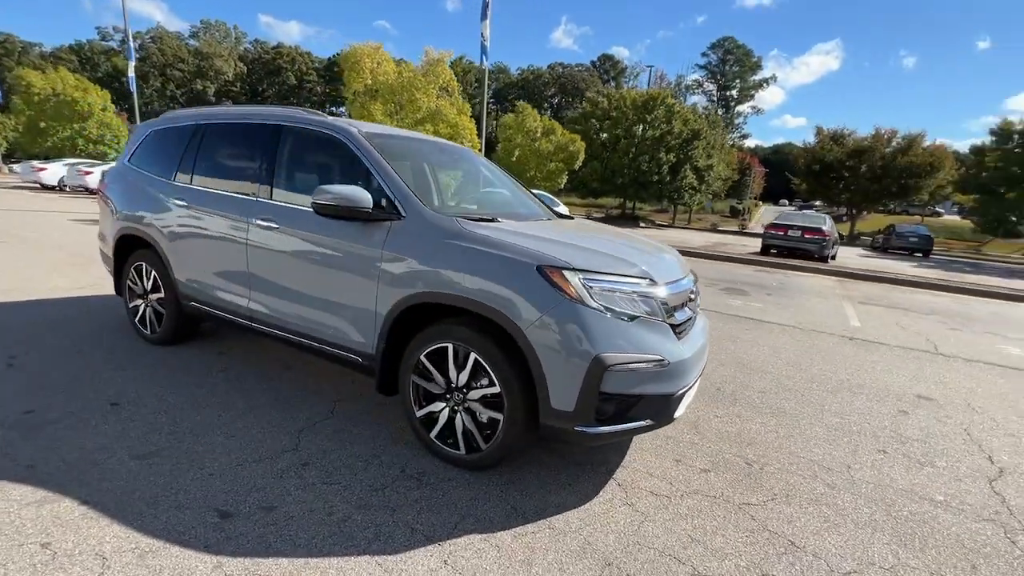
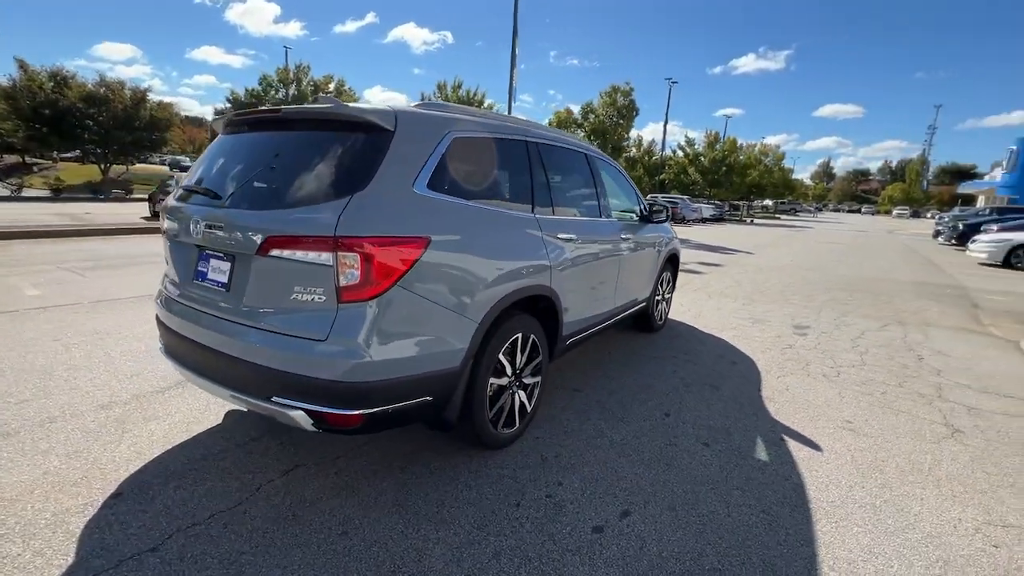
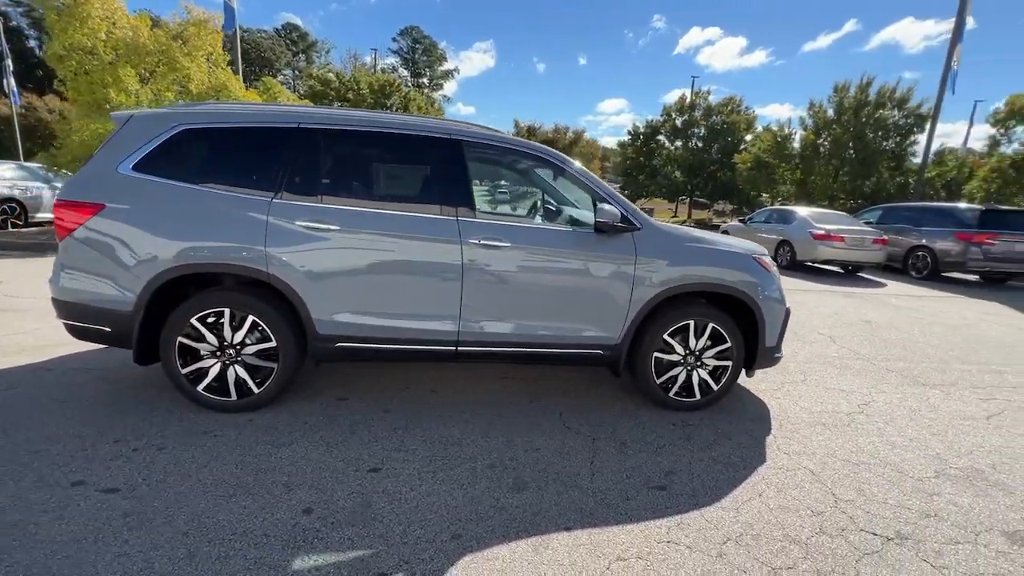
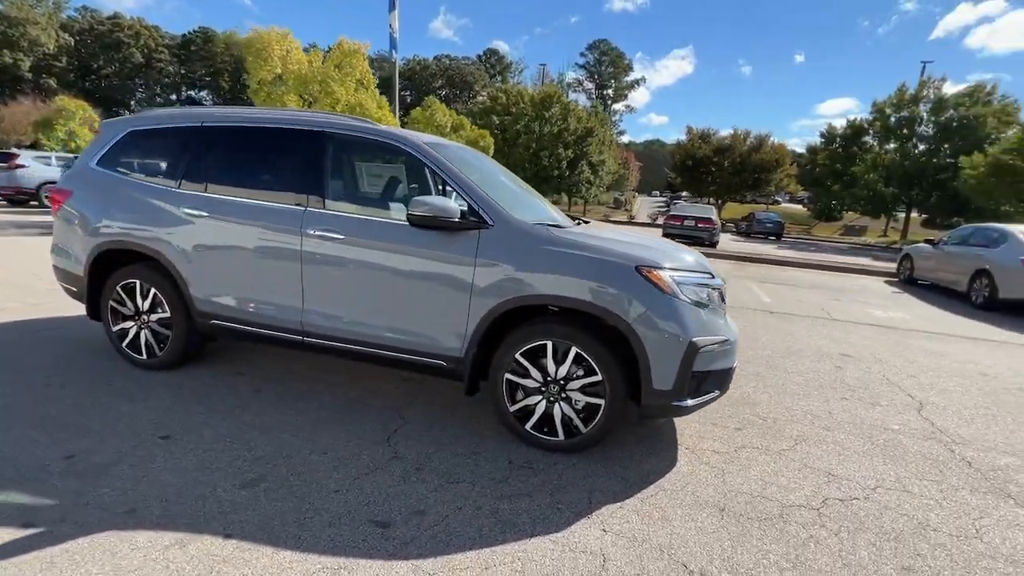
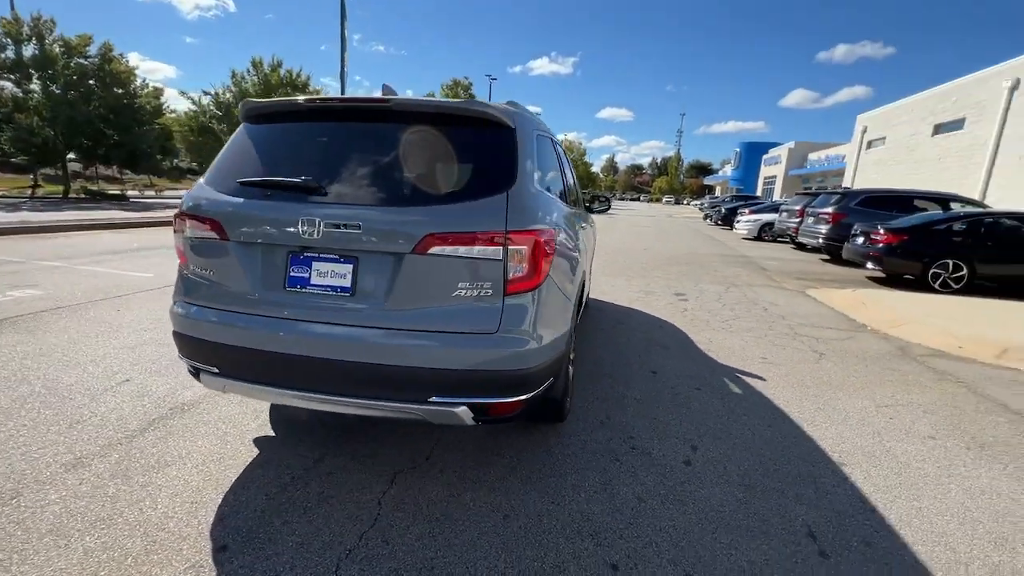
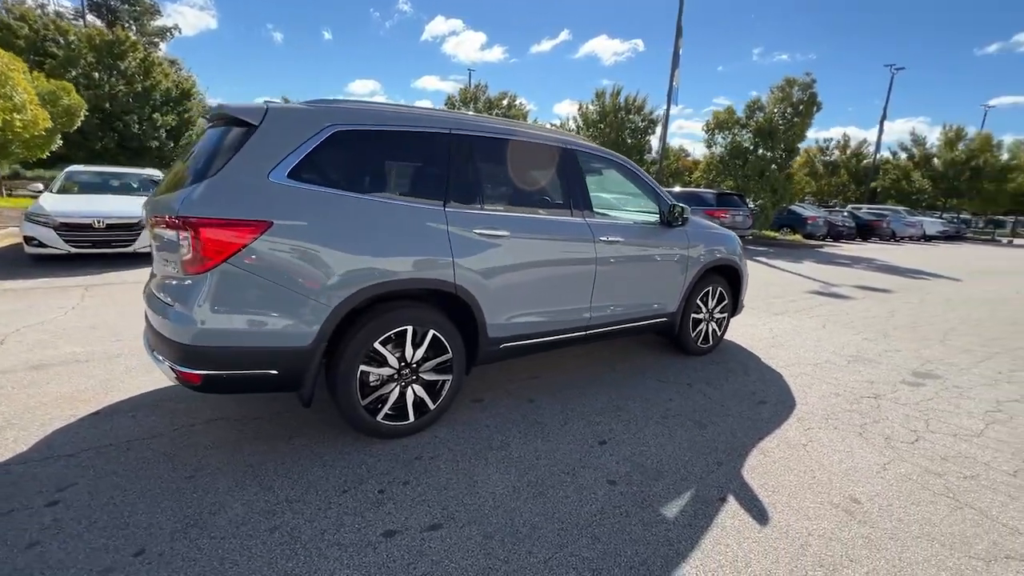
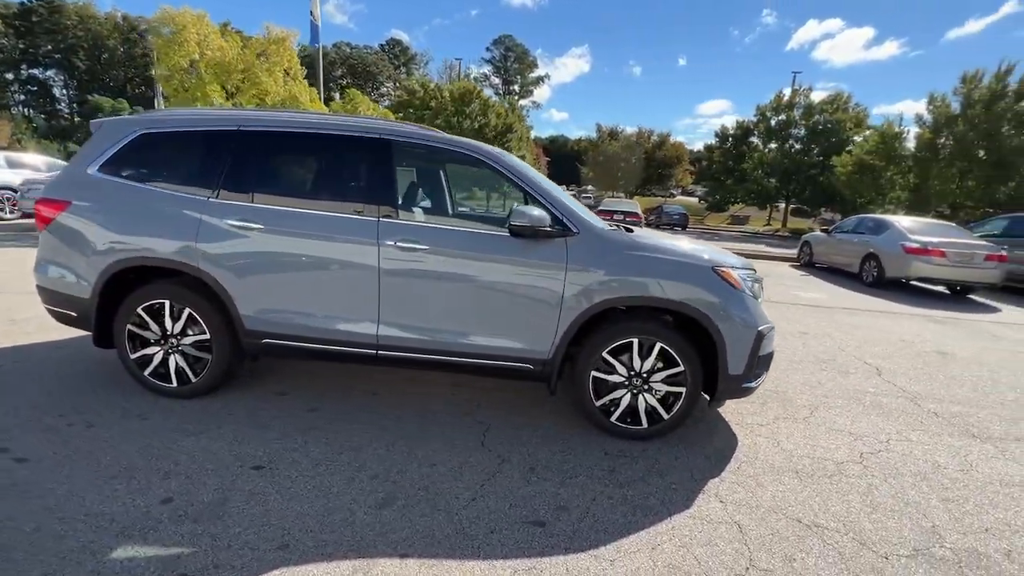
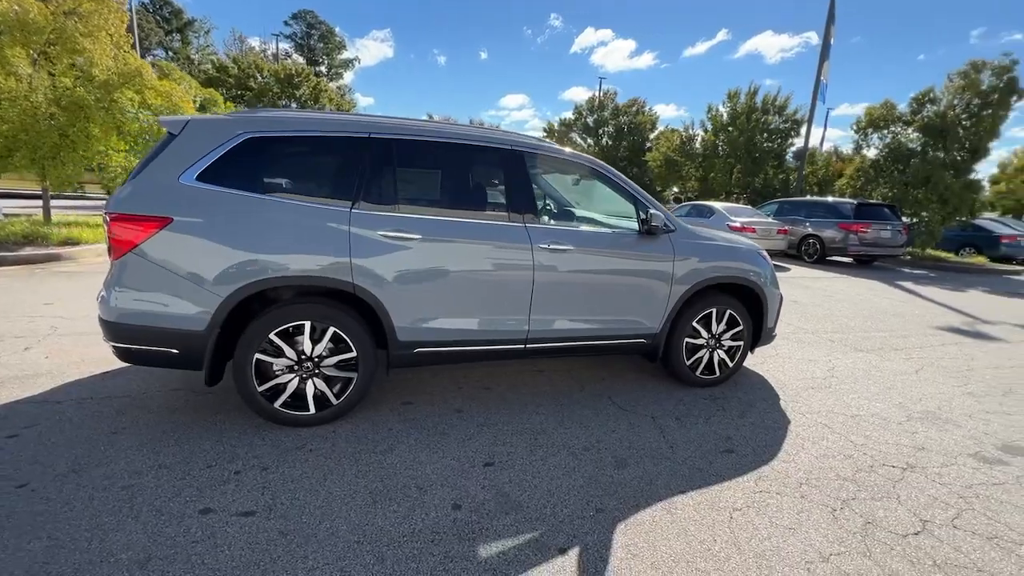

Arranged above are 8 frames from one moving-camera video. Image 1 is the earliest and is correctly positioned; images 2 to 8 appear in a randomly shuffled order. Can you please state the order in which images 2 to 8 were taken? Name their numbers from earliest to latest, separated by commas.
4, 7, 3, 8, 6, 2, 5
